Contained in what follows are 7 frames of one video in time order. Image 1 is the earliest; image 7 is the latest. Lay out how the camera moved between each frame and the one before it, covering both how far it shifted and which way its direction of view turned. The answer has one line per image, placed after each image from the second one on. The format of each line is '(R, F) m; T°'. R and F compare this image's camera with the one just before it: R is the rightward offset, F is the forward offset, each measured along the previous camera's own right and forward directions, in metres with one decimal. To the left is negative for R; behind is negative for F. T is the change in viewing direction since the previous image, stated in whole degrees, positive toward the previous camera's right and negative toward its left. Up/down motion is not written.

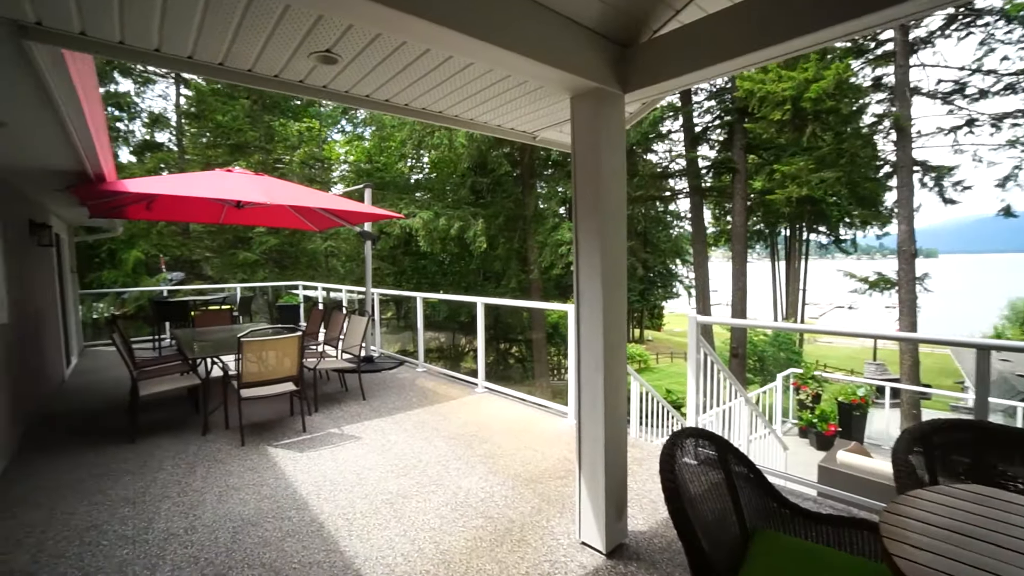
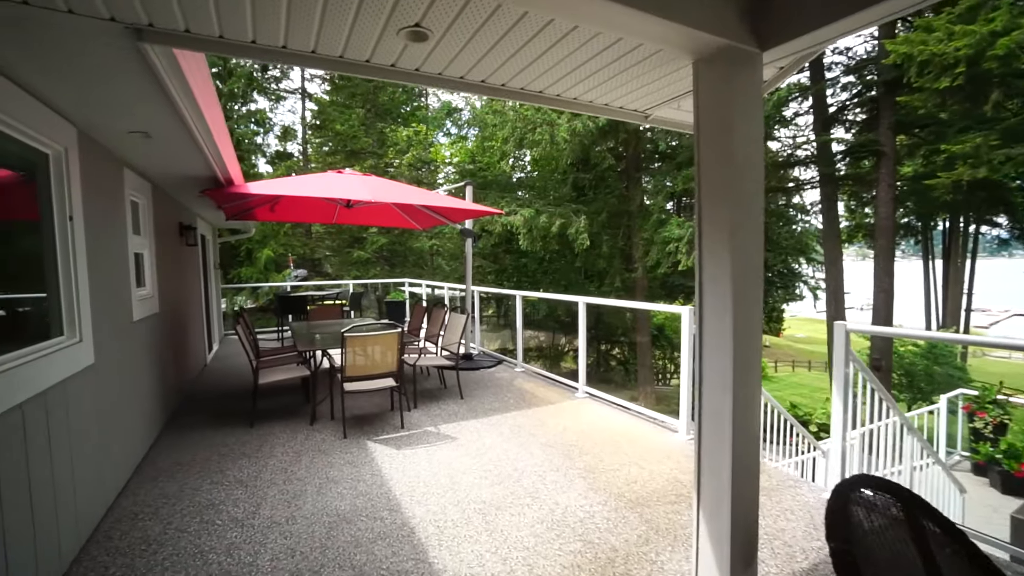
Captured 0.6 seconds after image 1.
(0.0, +0.2) m; -12°
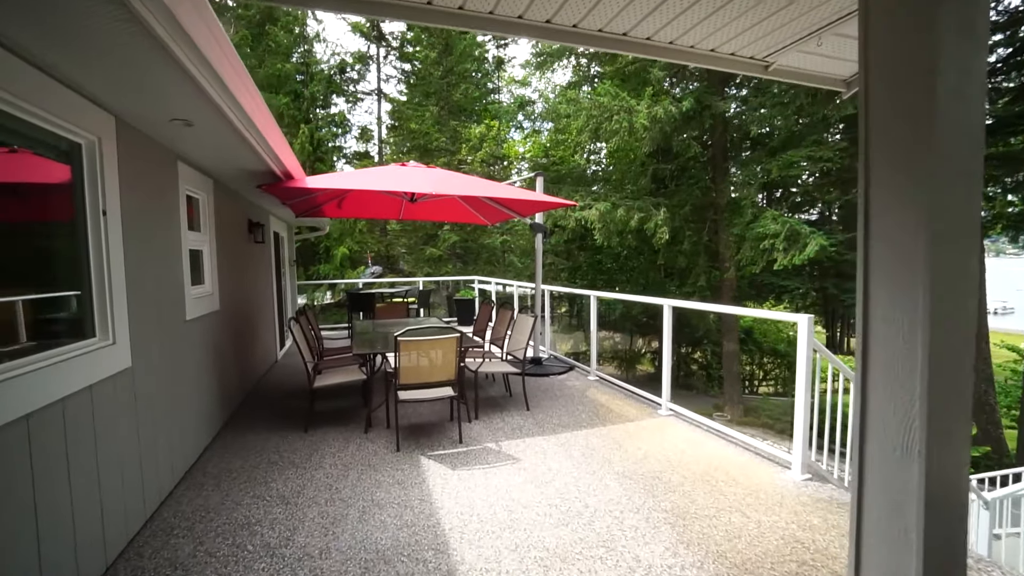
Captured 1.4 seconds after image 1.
(0.0, +0.4) m; -9°
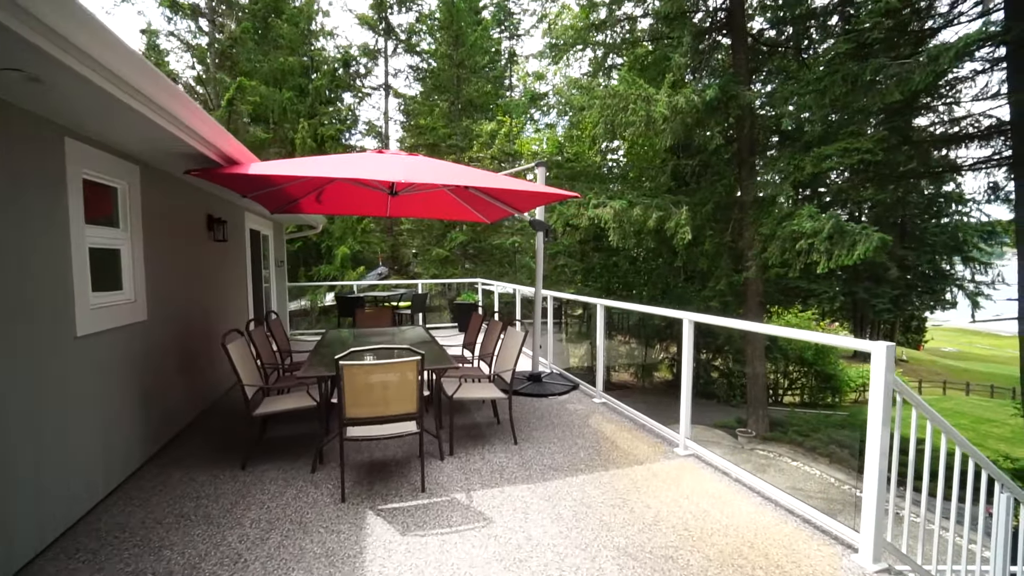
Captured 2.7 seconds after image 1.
(+0.2, +0.6) m; -2°
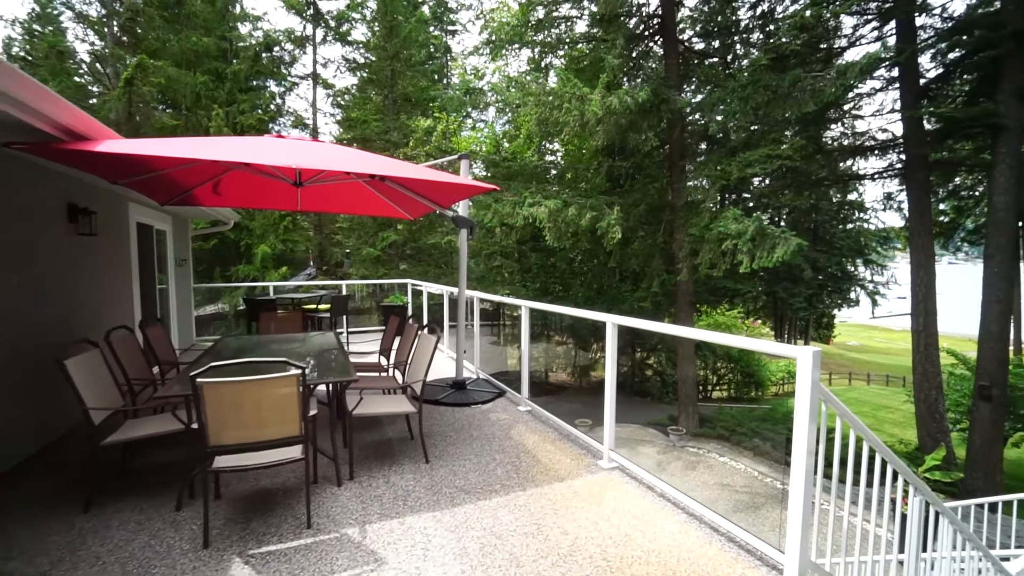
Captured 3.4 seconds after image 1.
(+0.2, +0.3) m; +7°
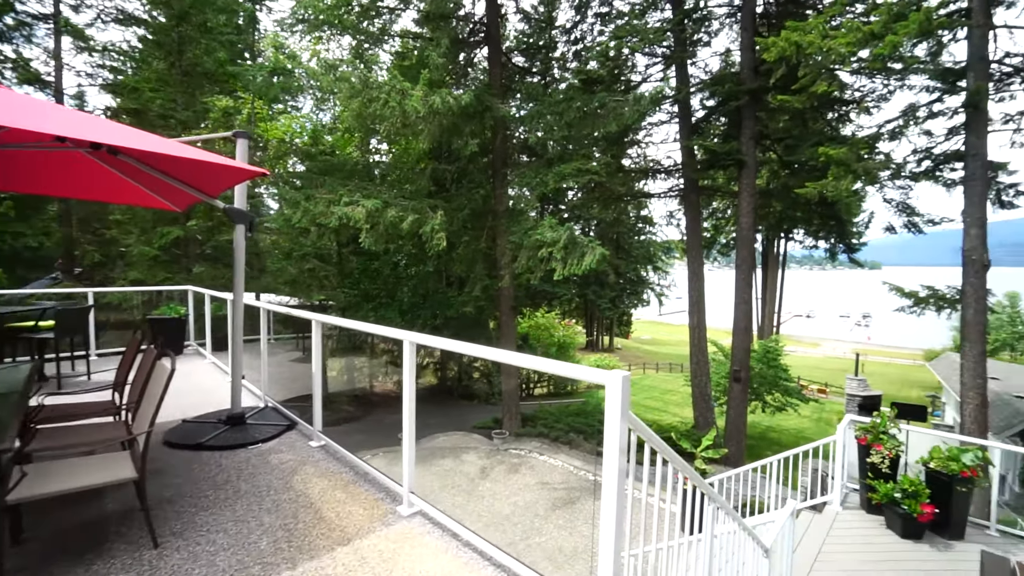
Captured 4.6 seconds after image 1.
(+0.2, +0.4) m; +20°
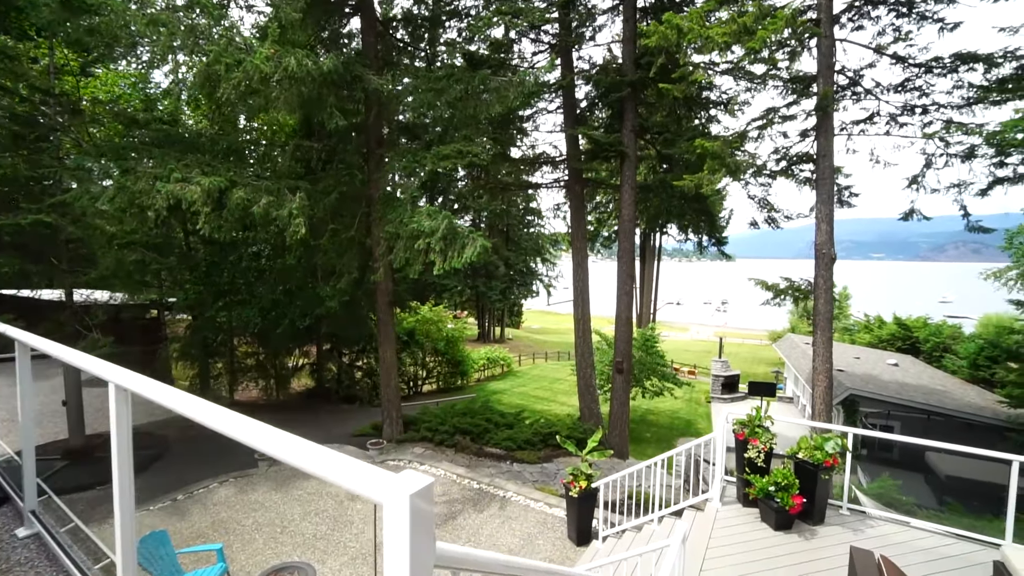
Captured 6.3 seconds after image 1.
(+0.3, +0.7) m; +13°
